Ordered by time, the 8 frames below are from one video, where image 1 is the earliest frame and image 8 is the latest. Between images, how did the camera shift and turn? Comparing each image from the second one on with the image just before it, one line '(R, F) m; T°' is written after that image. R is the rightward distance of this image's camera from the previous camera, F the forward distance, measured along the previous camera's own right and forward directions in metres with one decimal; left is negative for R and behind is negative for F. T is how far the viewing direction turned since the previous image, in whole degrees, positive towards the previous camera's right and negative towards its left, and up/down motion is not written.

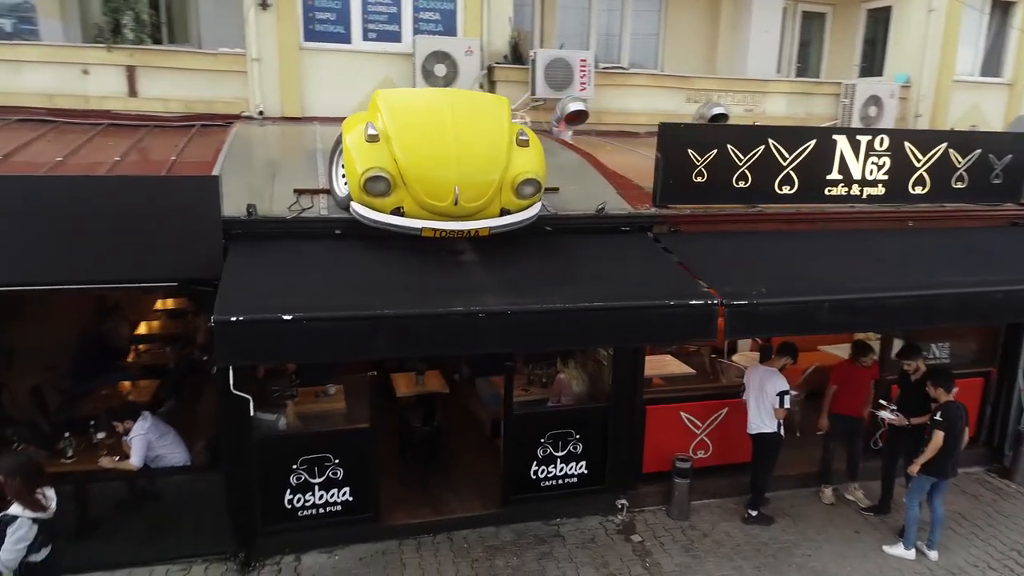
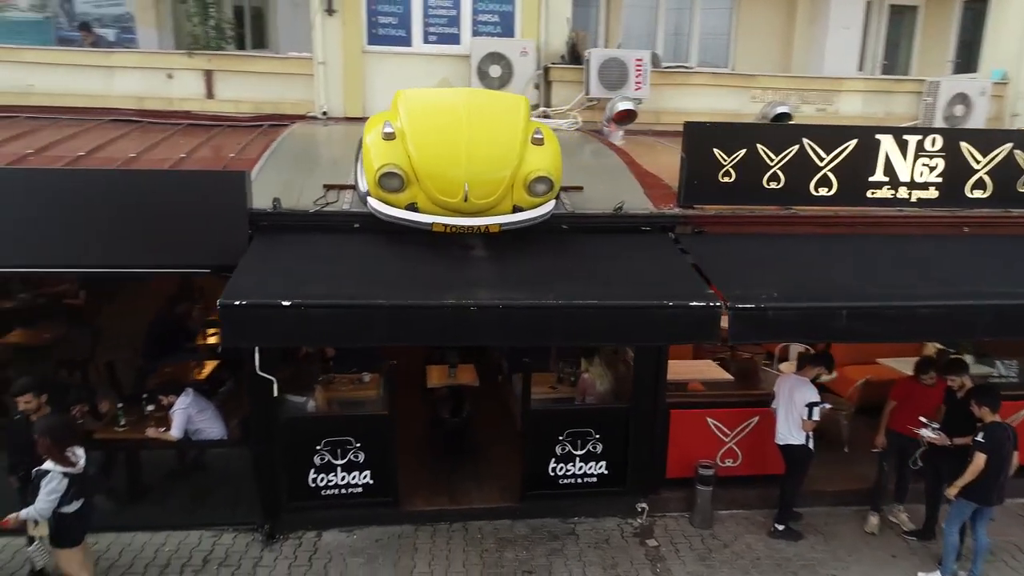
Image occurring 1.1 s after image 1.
(+0.7, 0.0) m; -8°
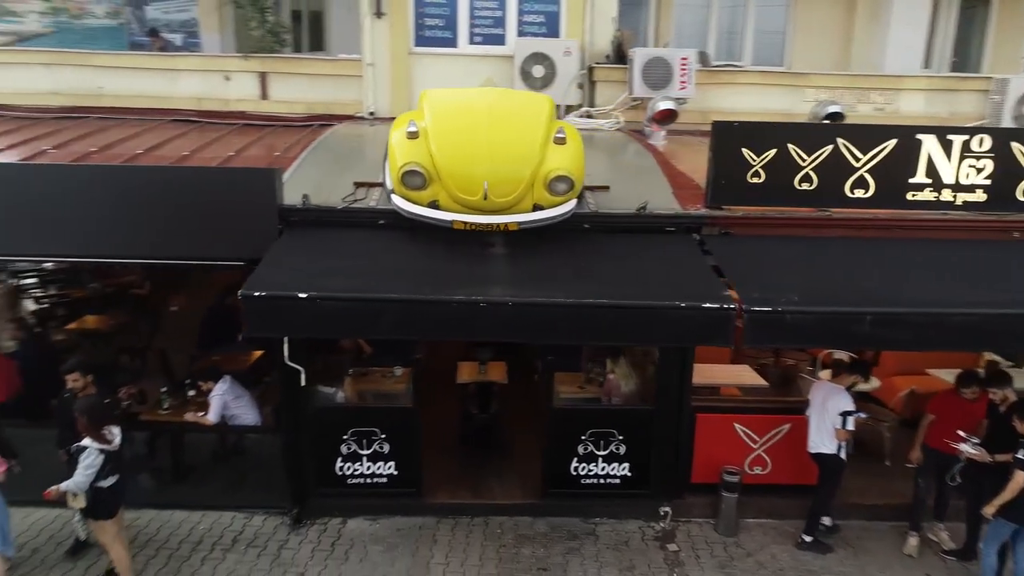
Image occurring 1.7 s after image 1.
(+0.4, 0.0) m; -5°
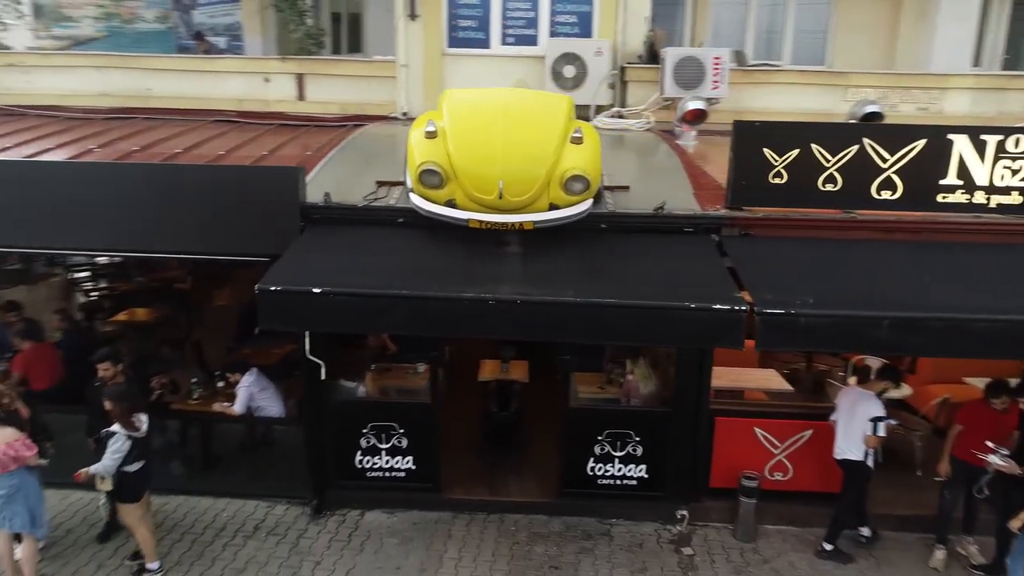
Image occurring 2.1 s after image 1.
(+0.2, 0.0) m; -4°
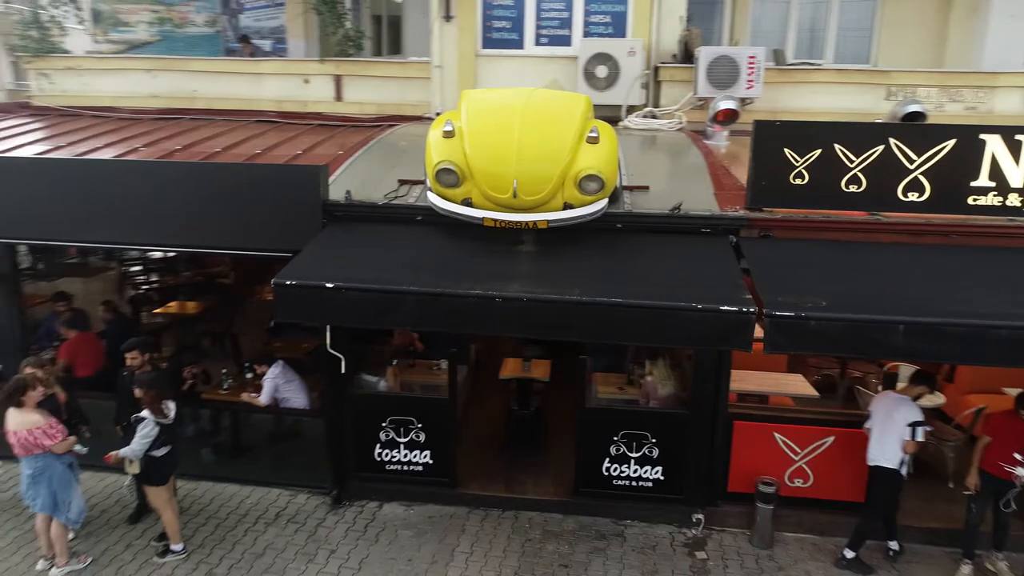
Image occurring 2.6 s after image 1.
(+0.3, 0.0) m; -4°
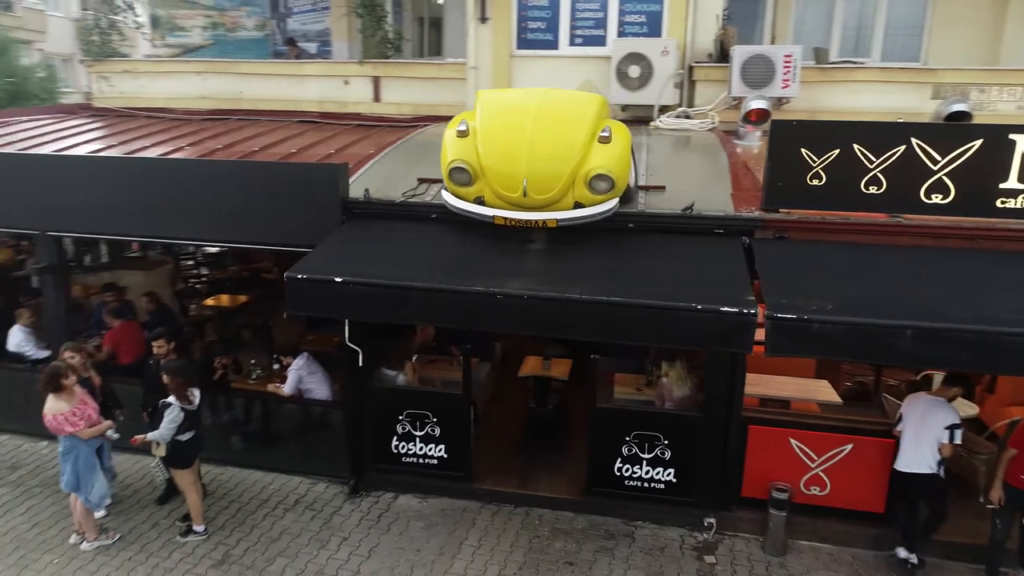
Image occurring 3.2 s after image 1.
(+0.4, 0.0) m; -5°
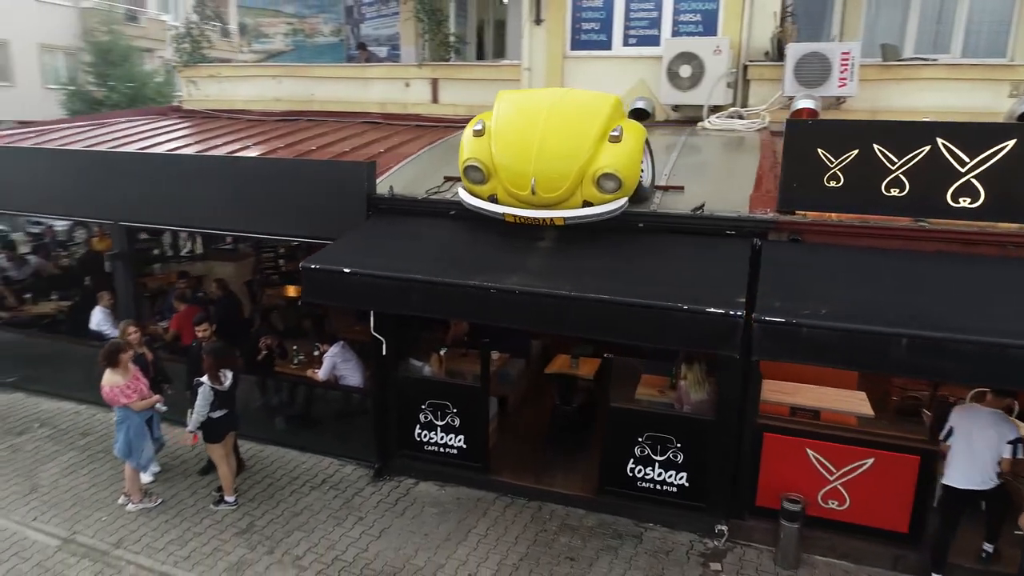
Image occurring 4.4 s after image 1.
(+0.7, -0.1) m; -8°
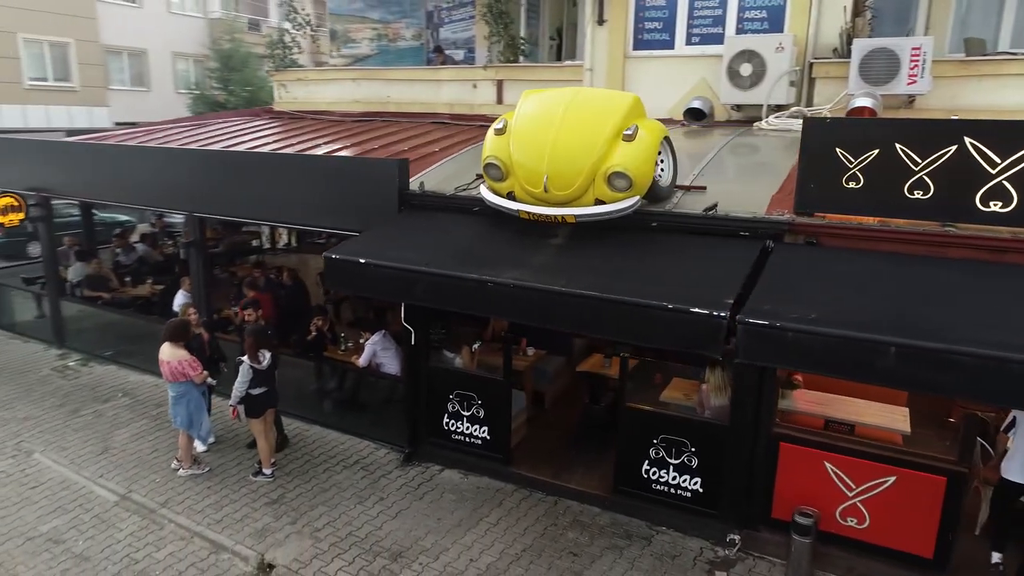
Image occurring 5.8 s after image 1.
(+0.8, -0.1) m; -9°
